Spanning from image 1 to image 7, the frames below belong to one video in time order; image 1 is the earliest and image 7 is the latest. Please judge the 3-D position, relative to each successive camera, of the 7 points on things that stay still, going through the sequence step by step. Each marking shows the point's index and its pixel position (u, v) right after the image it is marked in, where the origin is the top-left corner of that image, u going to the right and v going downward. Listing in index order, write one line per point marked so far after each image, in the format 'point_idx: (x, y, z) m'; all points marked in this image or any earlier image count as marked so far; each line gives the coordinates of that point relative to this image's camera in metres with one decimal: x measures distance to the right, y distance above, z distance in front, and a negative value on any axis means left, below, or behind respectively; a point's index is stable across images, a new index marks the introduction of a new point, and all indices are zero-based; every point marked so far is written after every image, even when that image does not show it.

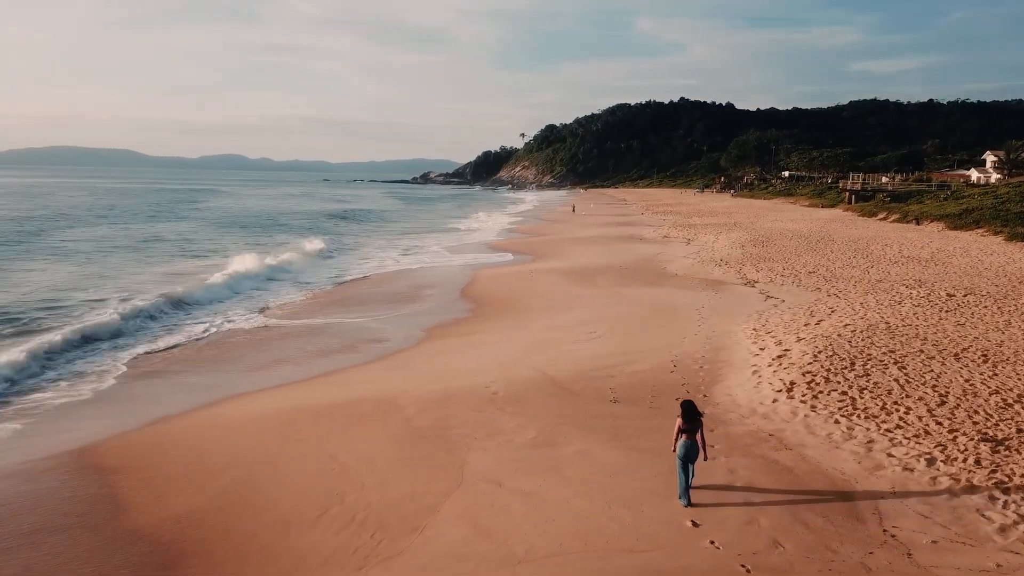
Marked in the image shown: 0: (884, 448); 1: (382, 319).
0: (+3.2, -1.4, +7.1) m
1: (-2.4, -0.7, +15.1) m
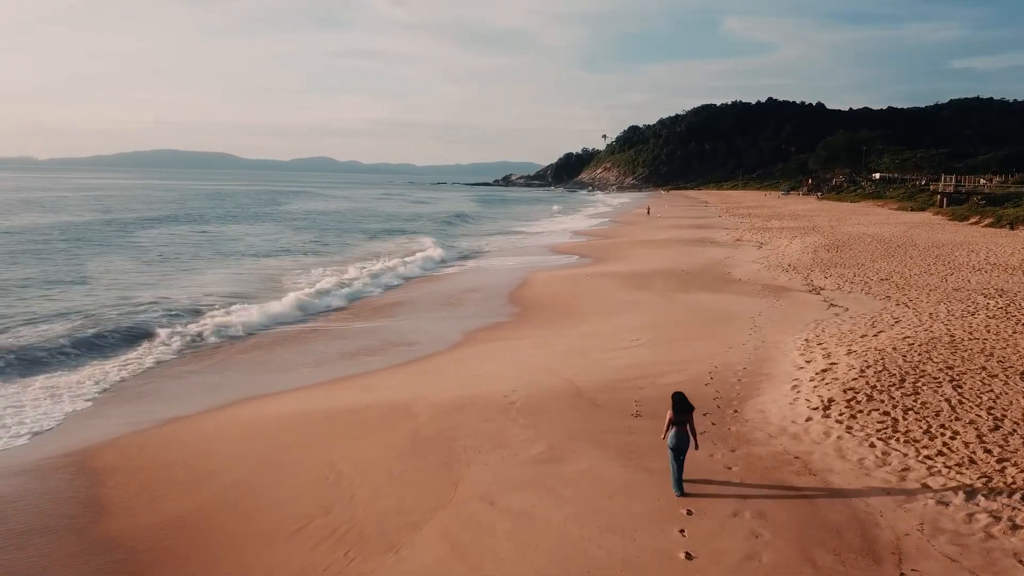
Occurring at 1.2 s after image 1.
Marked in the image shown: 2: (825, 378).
0: (+3.2, -1.5, +6.4) m
1: (-1.6, -0.7, +14.9) m
2: (+3.5, -1.0, +9.3) m
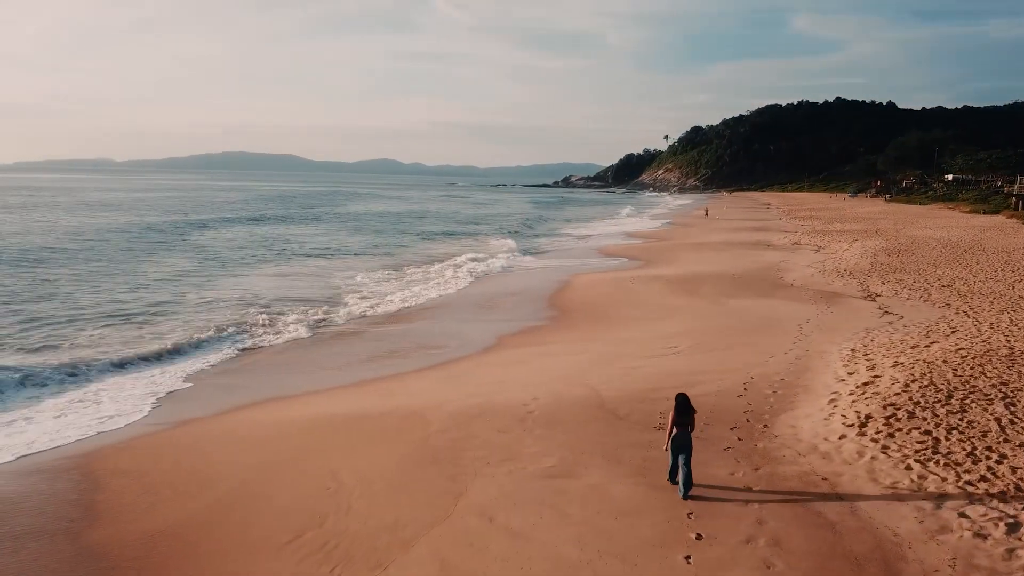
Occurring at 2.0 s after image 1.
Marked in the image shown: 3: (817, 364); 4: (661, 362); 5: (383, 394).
0: (+3.2, -1.5, +5.9) m
1: (-1.0, -0.8, +14.6) m
2: (+3.7, -1.1, +8.8) m
3: (+4.0, -1.0, +11.0) m
4: (+2.1, -1.0, +11.6) m
5: (-1.6, -1.3, +10.0) m
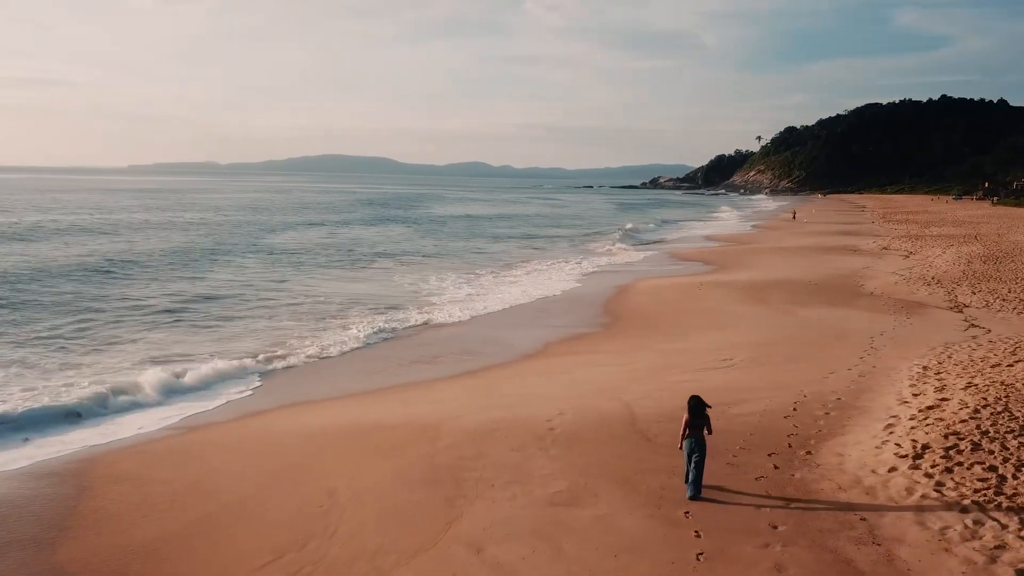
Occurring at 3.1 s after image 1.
0: (+3.1, -1.7, +5.0) m
1: (-0.2, -0.8, +14.2) m
2: (+3.9, -1.2, +7.8) m
3: (+4.5, -1.1, +10.0) m
4: (+2.6, -1.2, +10.9) m
5: (-1.2, -1.4, +9.6) m
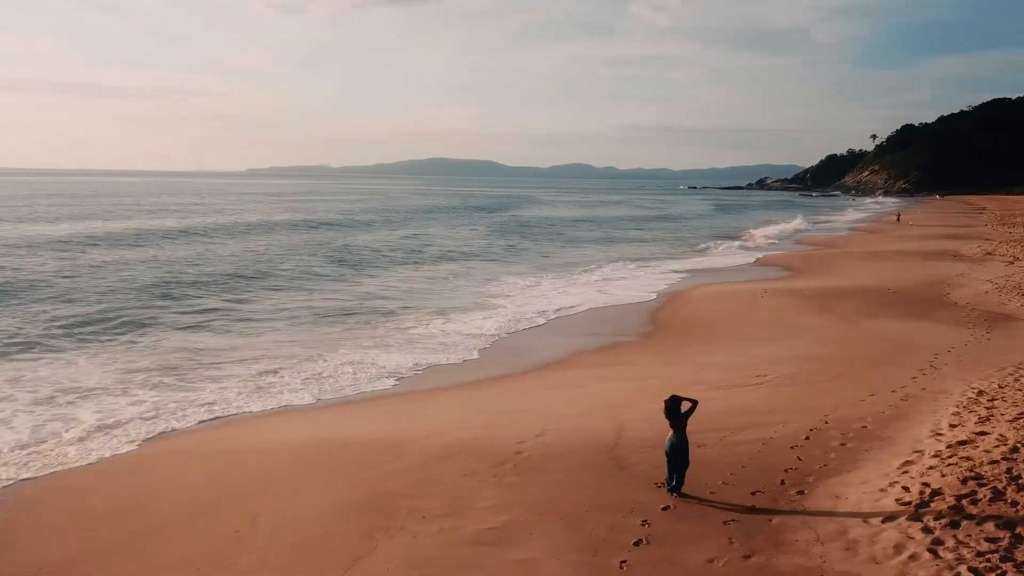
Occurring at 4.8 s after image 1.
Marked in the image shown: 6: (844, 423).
0: (+2.4, -1.8, +4.0) m
1: (+0.3, -0.9, +13.5) m
2: (+3.6, -1.4, +6.7) m
3: (+4.3, -1.3, +8.7) m
4: (+2.6, -1.3, +9.8) m
5: (-1.3, -1.4, +9.1) m
6: (+3.3, -1.4, +8.3) m
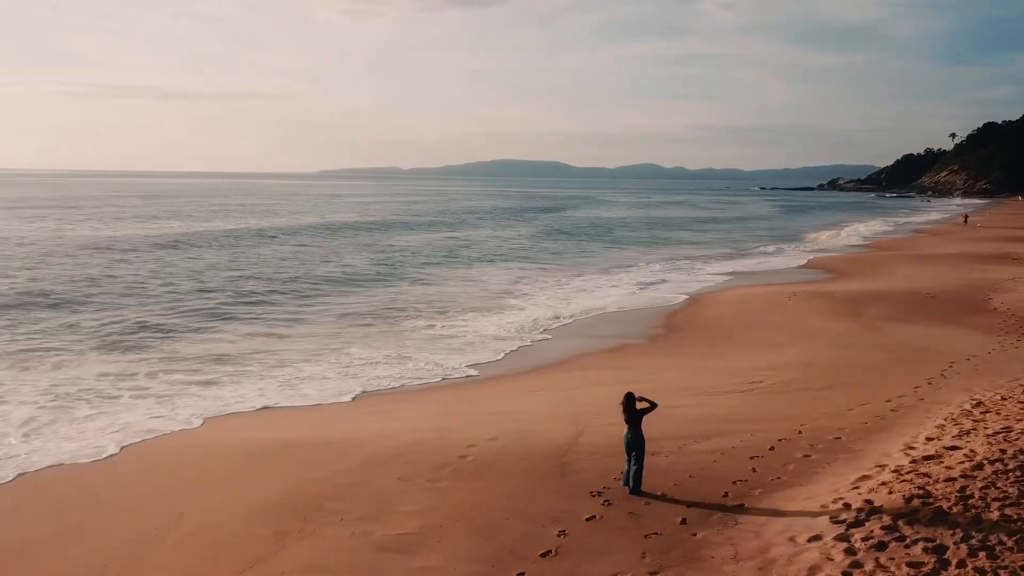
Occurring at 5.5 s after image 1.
0: (+1.6, -1.8, +3.7) m
1: (+0.3, -0.9, +13.3) m
2: (+3.0, -1.4, +6.2) m
3: (+4.0, -1.3, +8.2) m
4: (+2.3, -1.3, +9.5) m
5: (-1.7, -1.4, +9.0) m
6: (+2.9, -1.4, +7.9) m
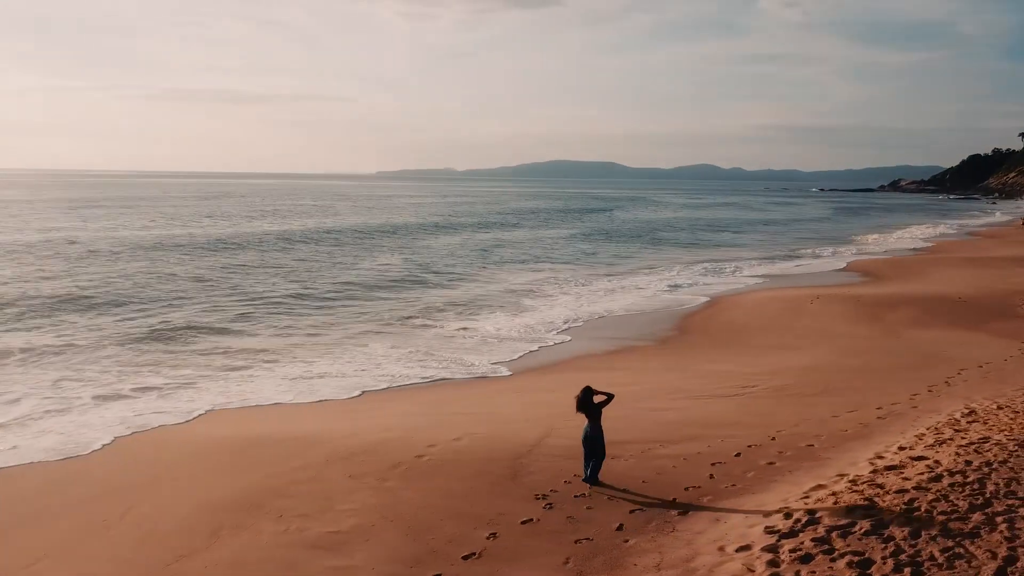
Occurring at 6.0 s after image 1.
0: (+1.0, -1.8, +3.5) m
1: (+0.3, -0.9, +13.2) m
2: (+2.6, -1.4, +6.0) m
3: (+3.7, -1.3, +7.9) m
4: (+2.1, -1.3, +9.3) m
5: (-1.9, -1.4, +9.1) m
6: (+2.6, -1.4, +7.6) m
